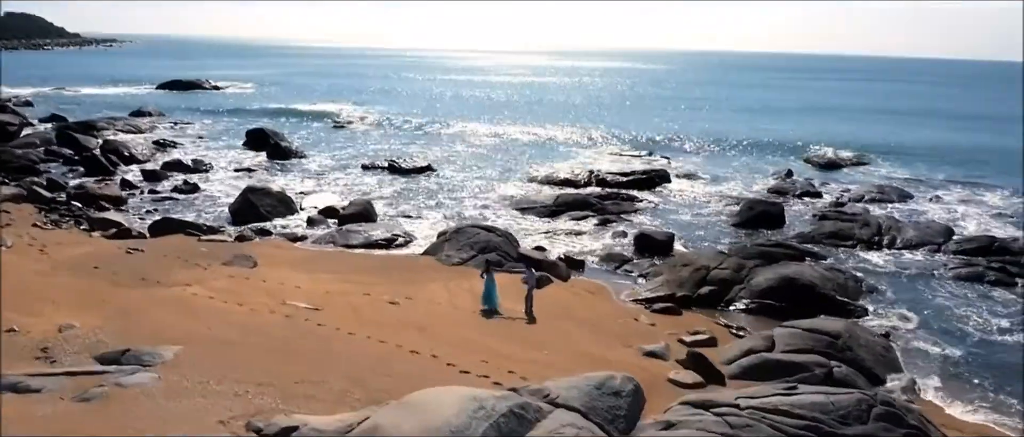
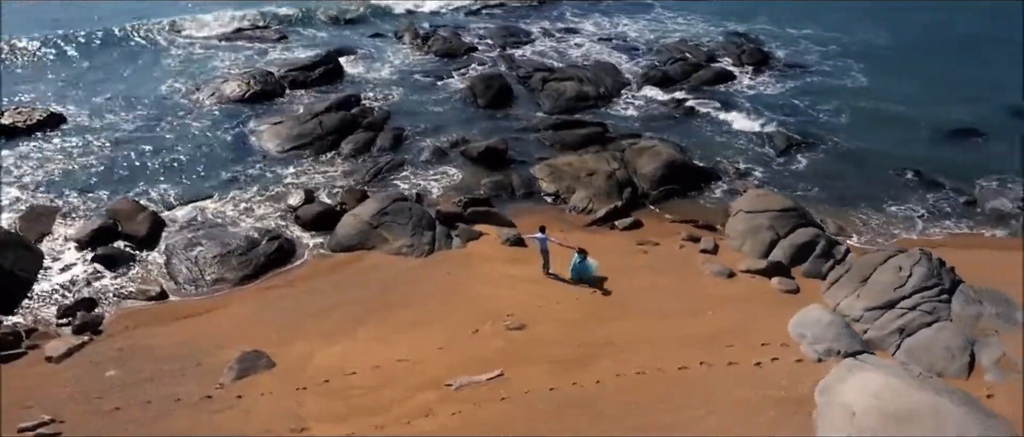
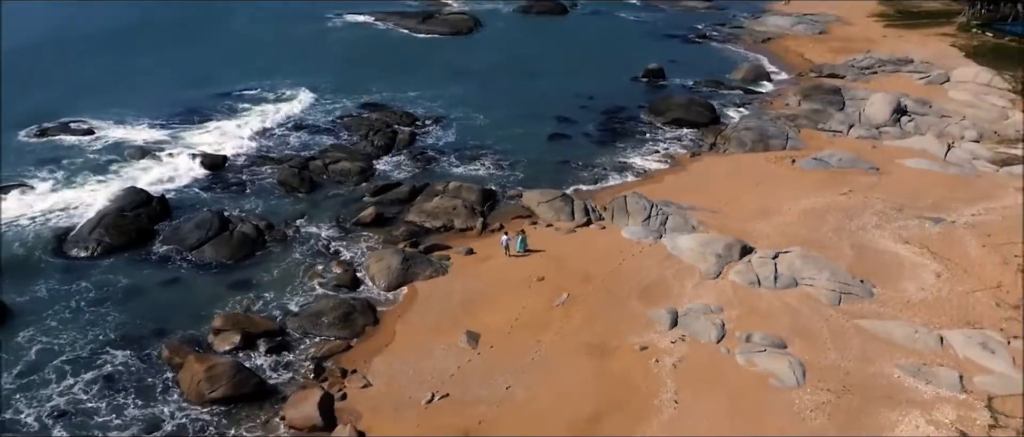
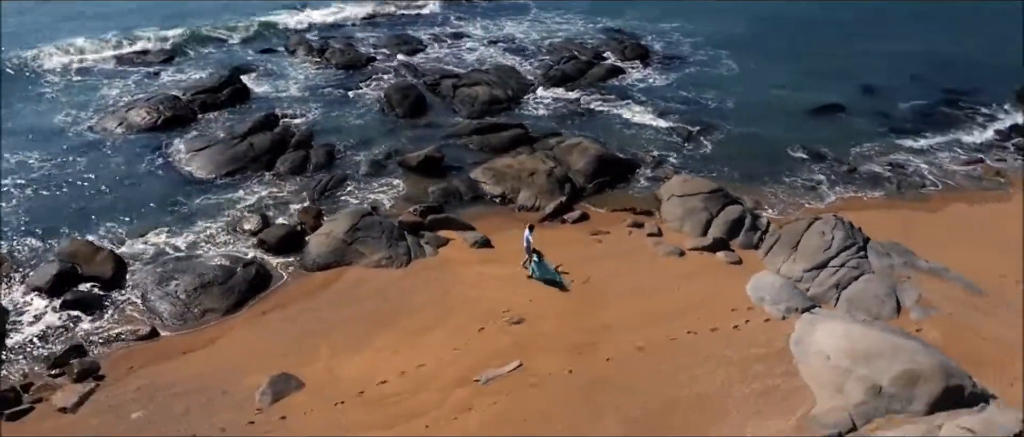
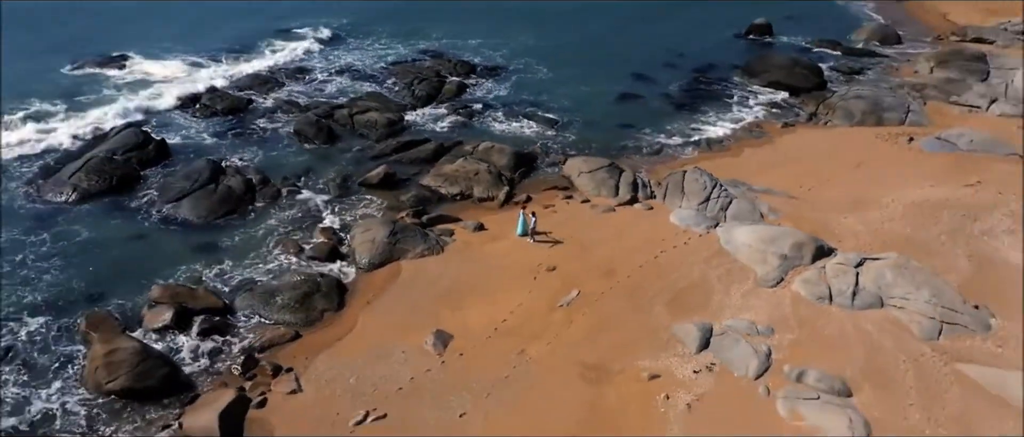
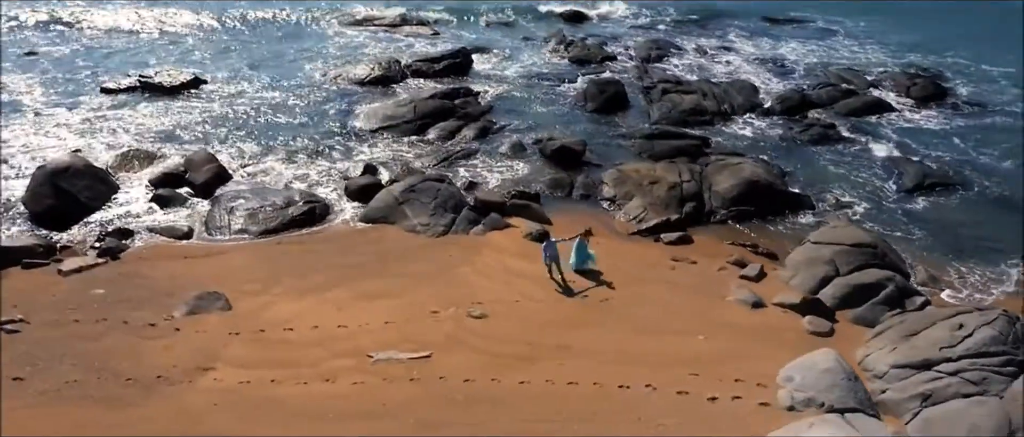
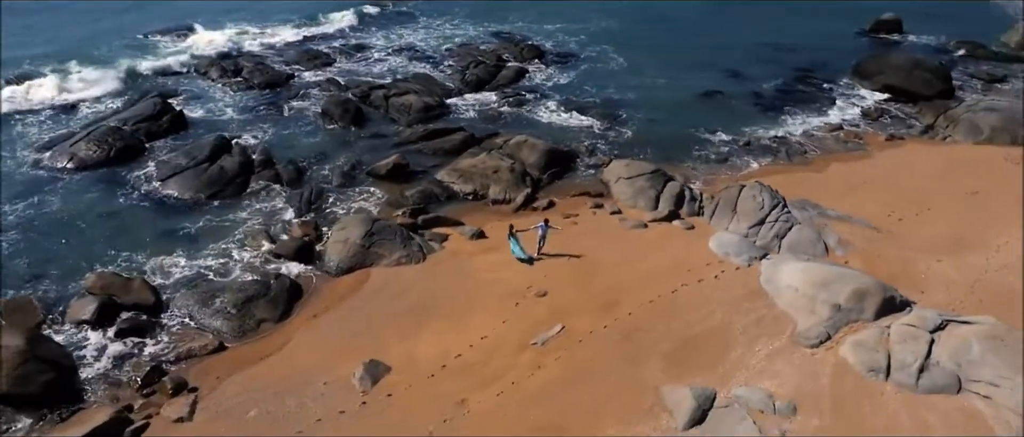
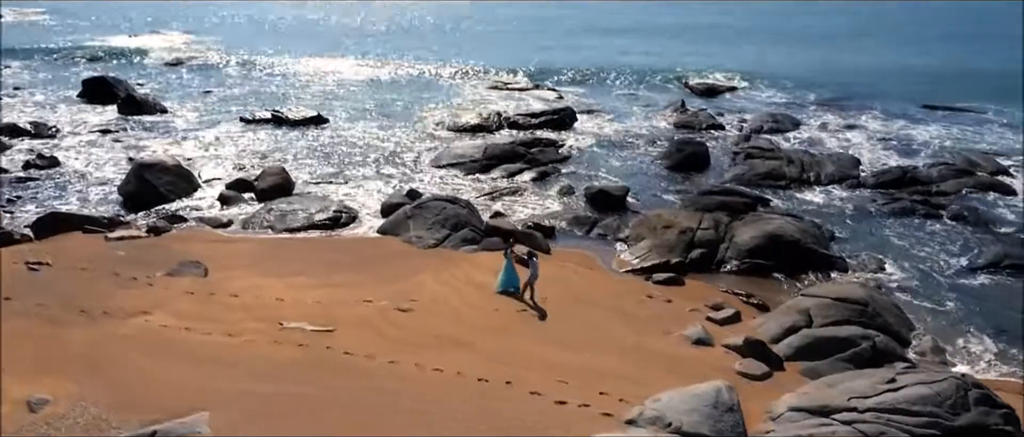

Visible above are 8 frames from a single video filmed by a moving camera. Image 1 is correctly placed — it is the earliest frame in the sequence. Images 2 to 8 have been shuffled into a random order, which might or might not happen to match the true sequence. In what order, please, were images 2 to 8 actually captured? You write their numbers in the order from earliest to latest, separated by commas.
8, 6, 2, 4, 7, 5, 3
